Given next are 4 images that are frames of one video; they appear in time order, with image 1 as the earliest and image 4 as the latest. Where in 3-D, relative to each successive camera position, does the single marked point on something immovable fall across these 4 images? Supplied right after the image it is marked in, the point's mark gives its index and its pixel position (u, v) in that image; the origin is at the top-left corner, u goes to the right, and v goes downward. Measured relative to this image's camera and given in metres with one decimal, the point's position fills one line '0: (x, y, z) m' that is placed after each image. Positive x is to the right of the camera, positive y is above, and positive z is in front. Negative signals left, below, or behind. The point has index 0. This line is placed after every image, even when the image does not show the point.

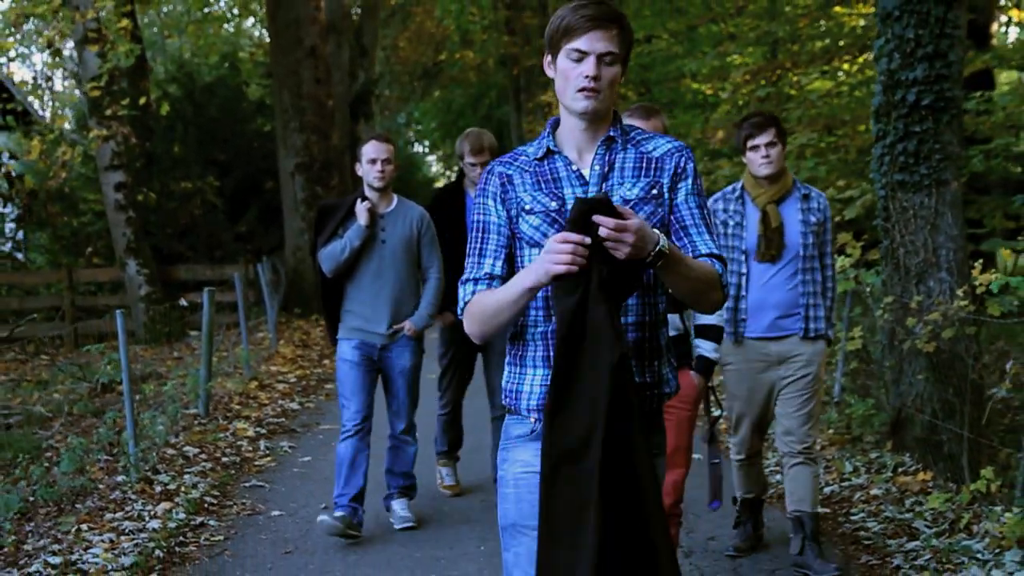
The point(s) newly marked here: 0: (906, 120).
0: (+2.5, +1.1, +6.8) m
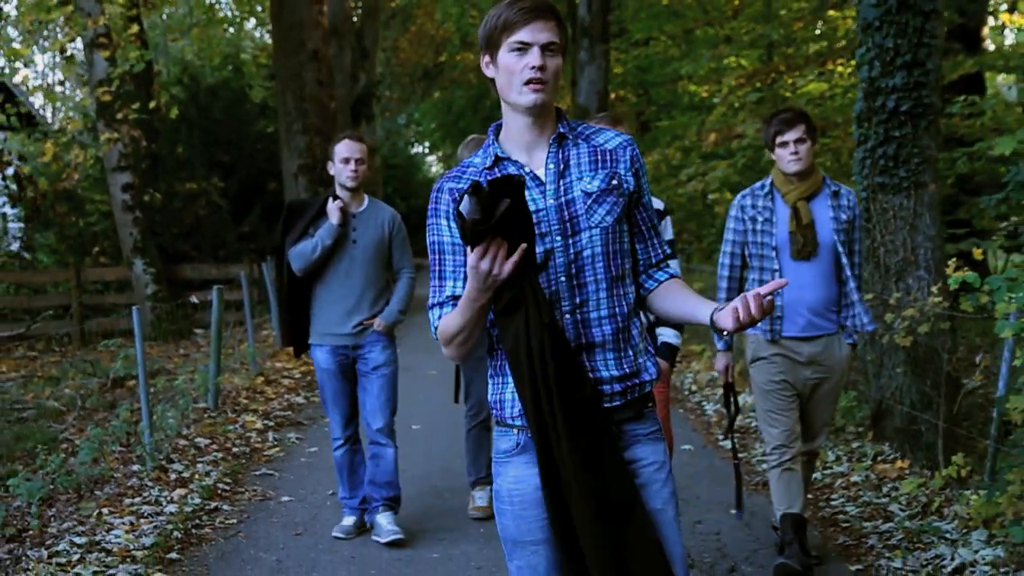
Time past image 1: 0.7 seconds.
0: (+2.5, +1.1, +7.2) m
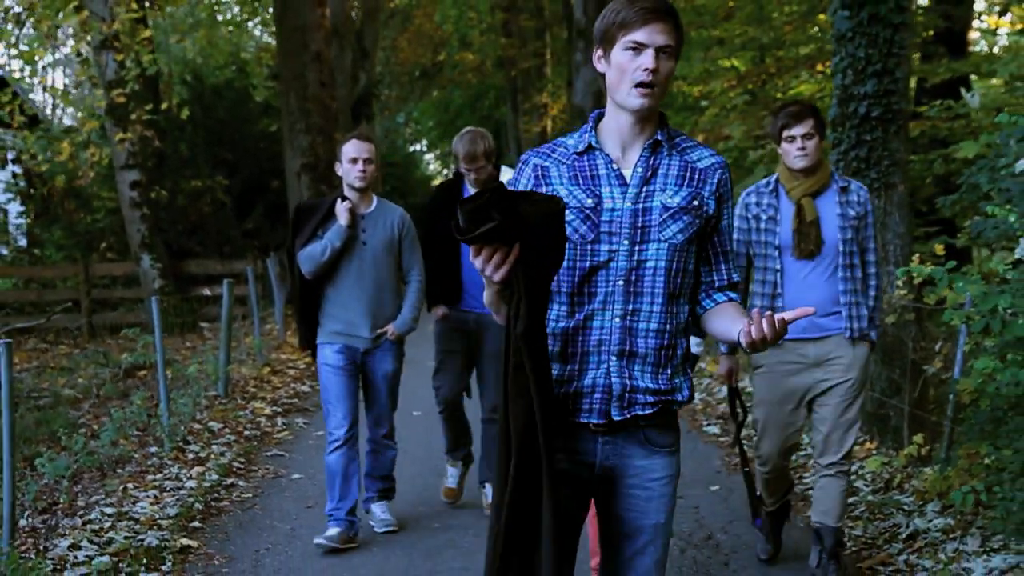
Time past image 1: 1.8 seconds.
0: (+2.4, +1.1, +7.7) m
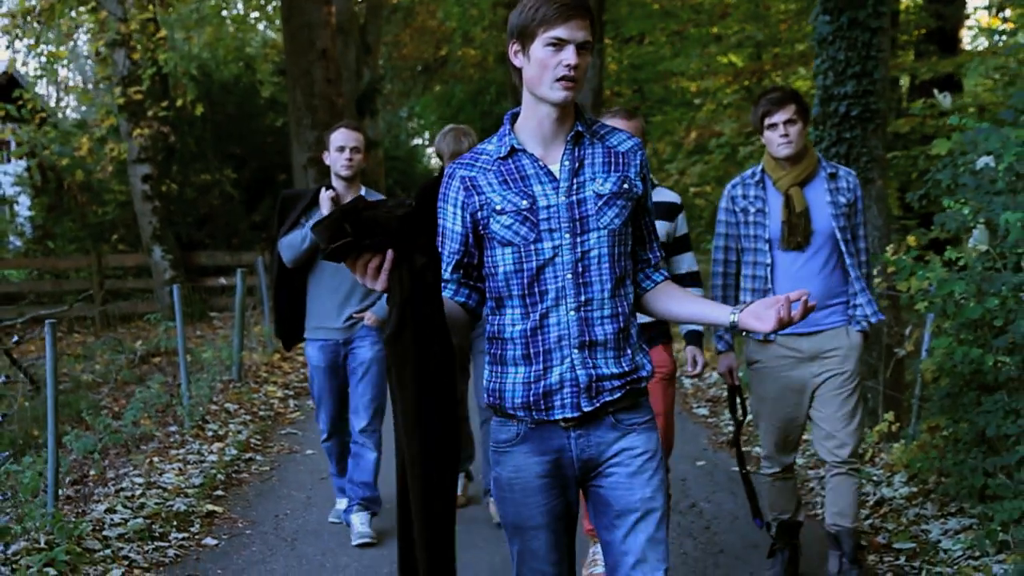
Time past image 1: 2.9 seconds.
0: (+2.4, +1.2, +8.1) m
